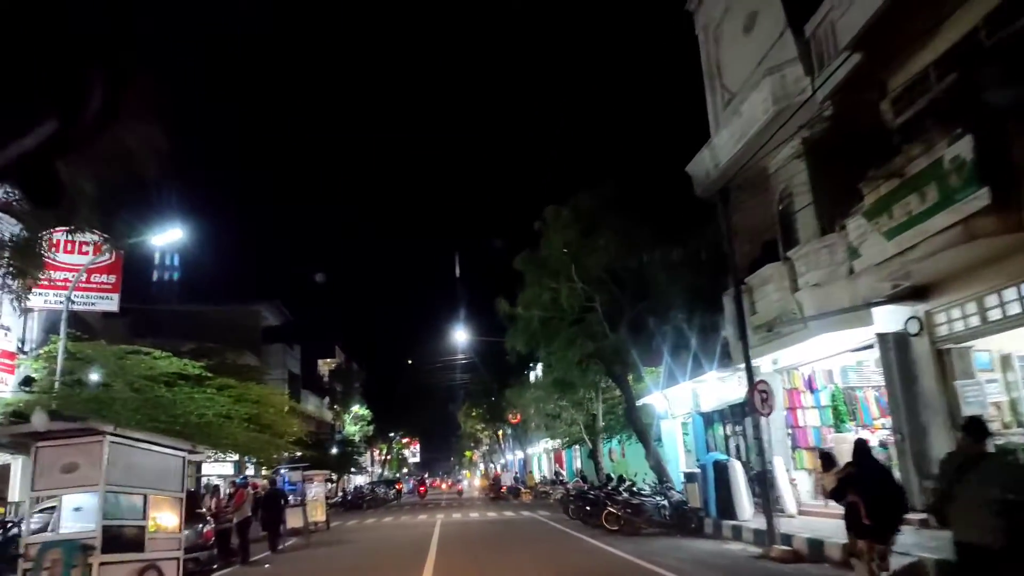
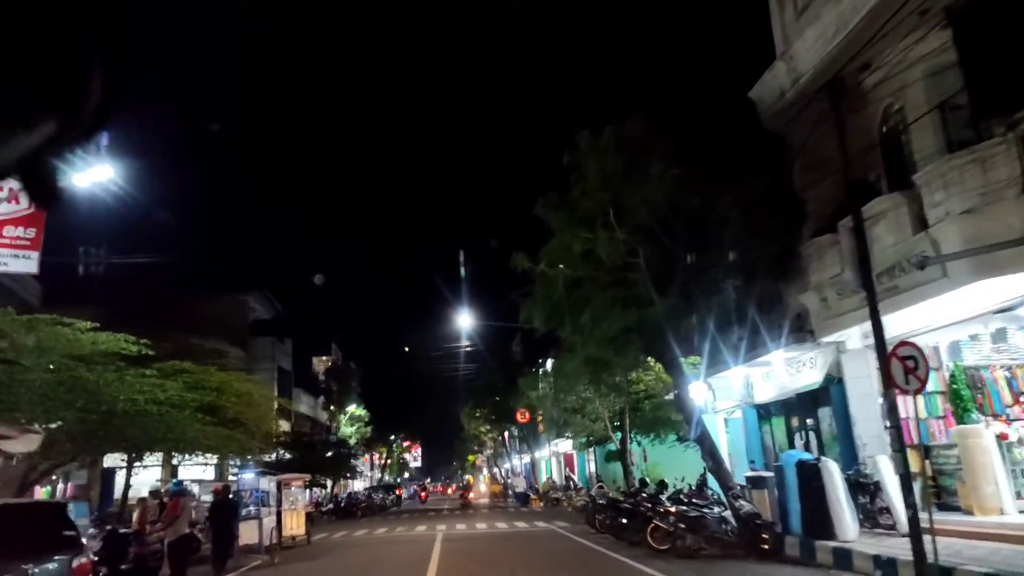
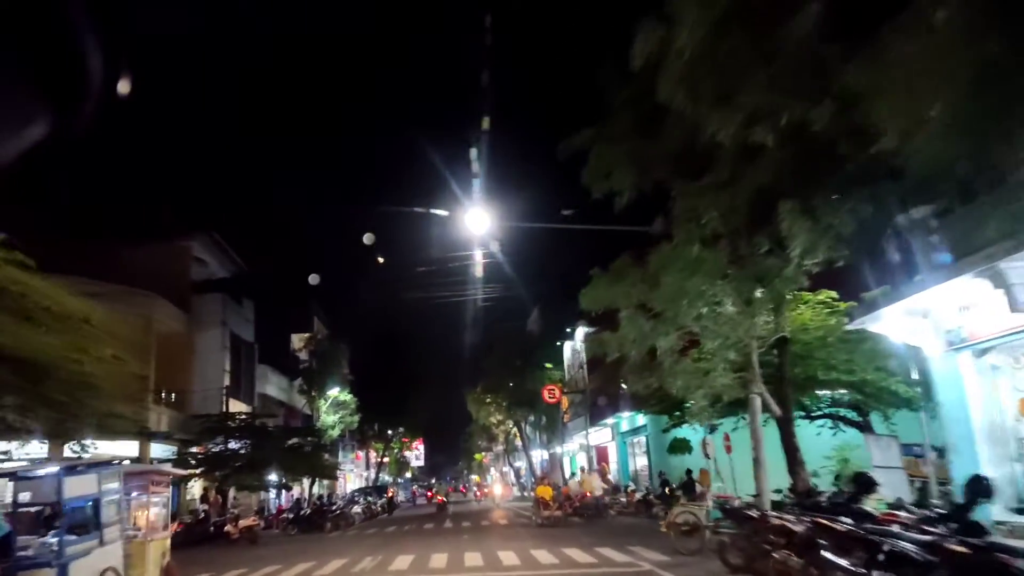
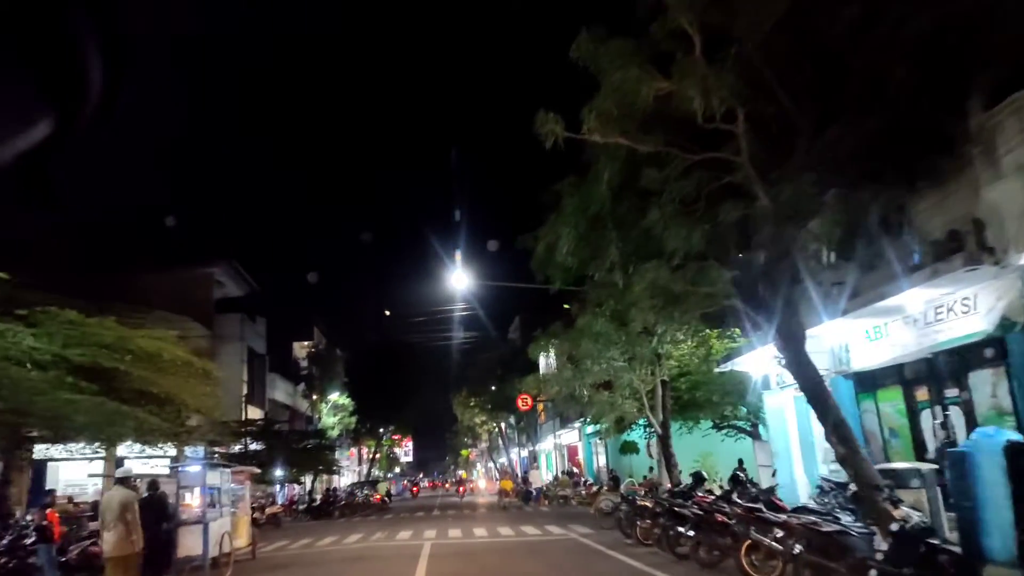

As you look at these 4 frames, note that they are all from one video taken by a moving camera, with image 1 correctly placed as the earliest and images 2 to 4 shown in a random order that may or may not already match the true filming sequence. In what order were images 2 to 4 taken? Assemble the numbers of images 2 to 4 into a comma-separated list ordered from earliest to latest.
2, 4, 3
